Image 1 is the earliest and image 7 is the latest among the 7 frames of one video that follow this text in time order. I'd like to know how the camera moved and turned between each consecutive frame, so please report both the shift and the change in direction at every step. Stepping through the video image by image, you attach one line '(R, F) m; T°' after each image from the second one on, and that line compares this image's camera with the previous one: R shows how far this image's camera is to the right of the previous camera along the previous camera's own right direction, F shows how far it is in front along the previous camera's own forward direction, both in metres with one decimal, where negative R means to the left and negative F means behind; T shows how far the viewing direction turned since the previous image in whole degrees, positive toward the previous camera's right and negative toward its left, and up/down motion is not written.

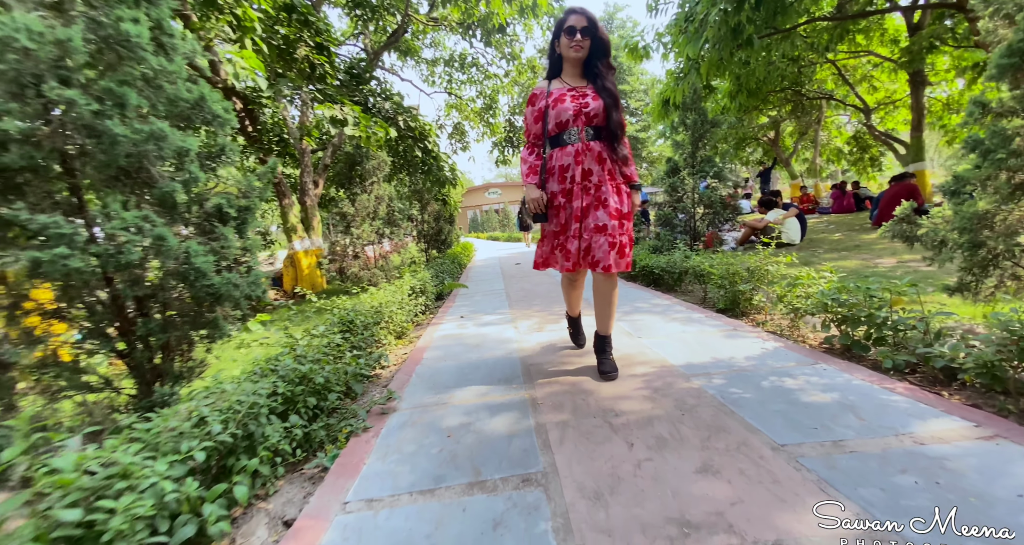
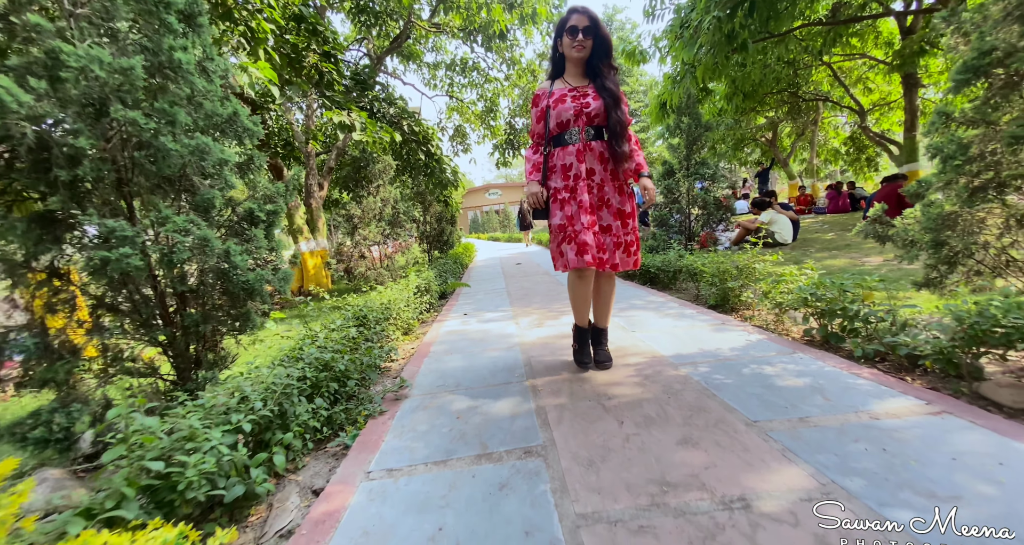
(0.0, -0.2) m; 0°
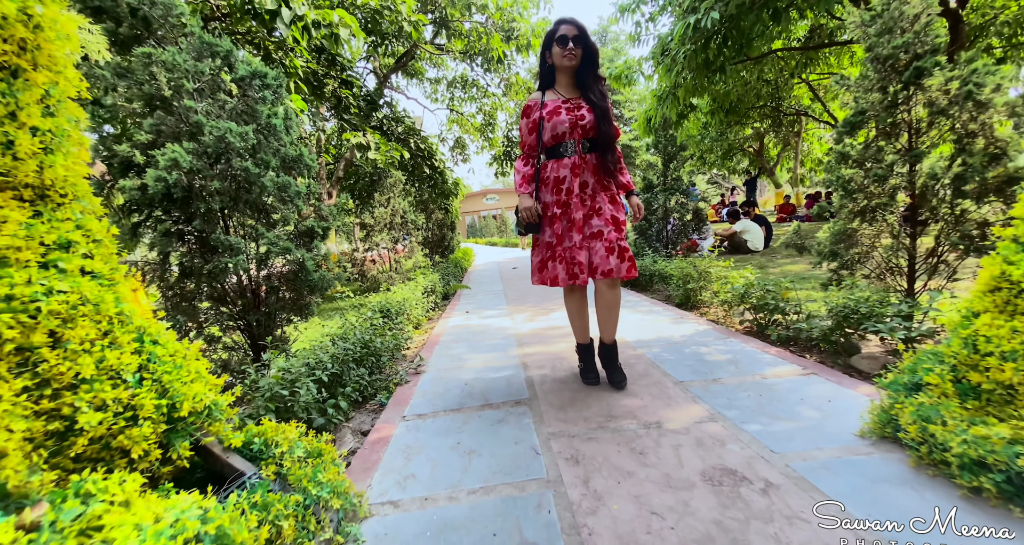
(0.0, -0.5) m; 0°
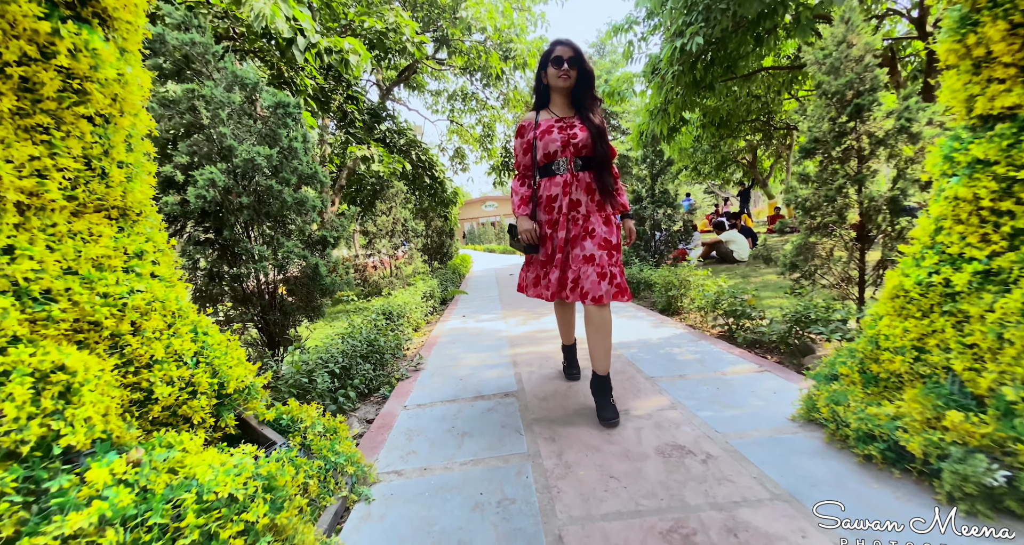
(0.0, -0.2) m; 0°
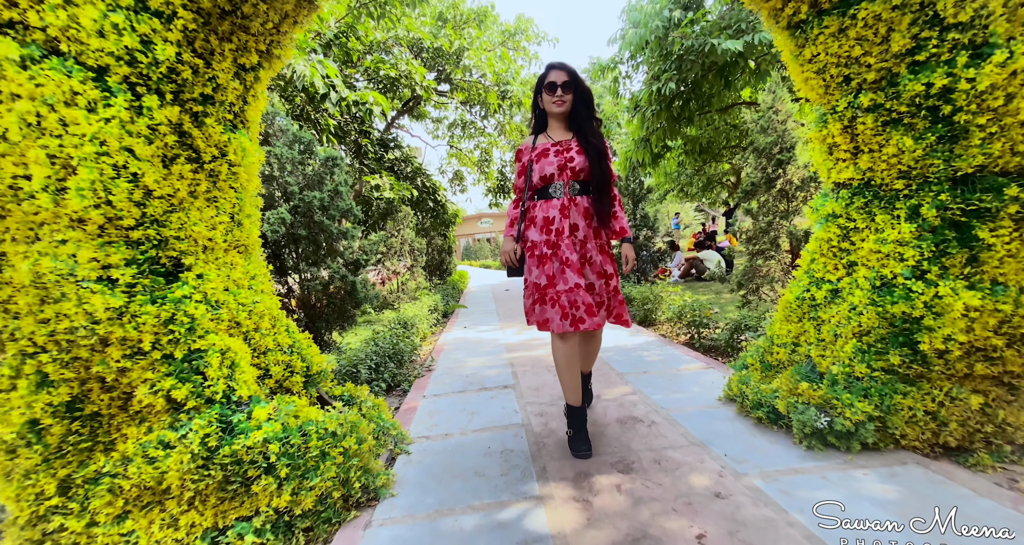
(0.0, -0.6) m; +1°
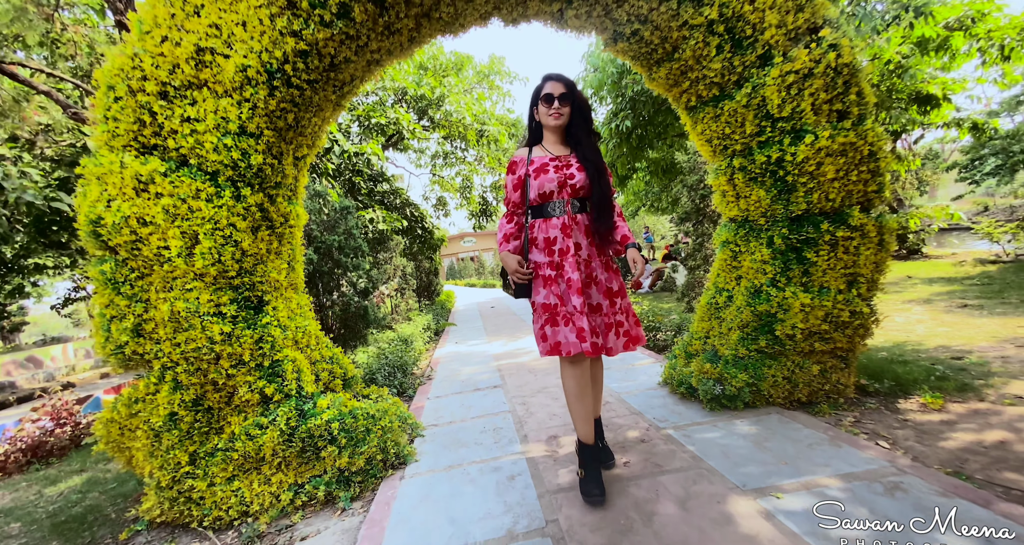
(0.0, -0.6) m; +2°
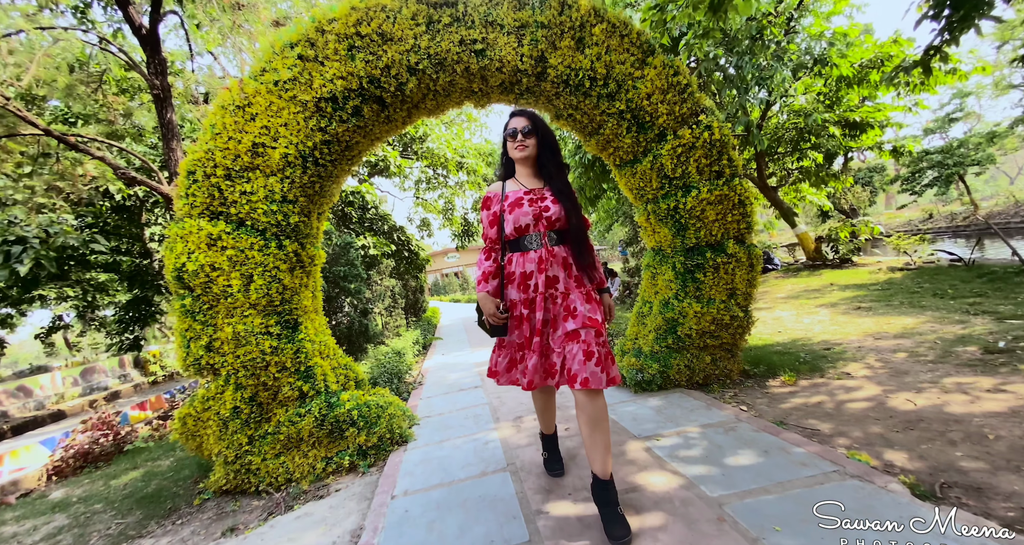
(+0.1, -0.7) m; +2°
